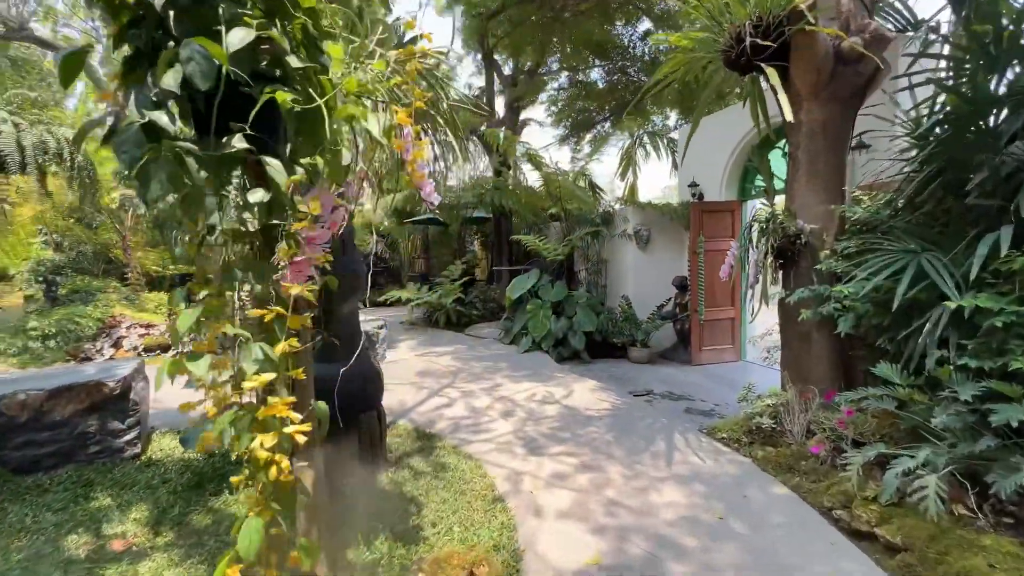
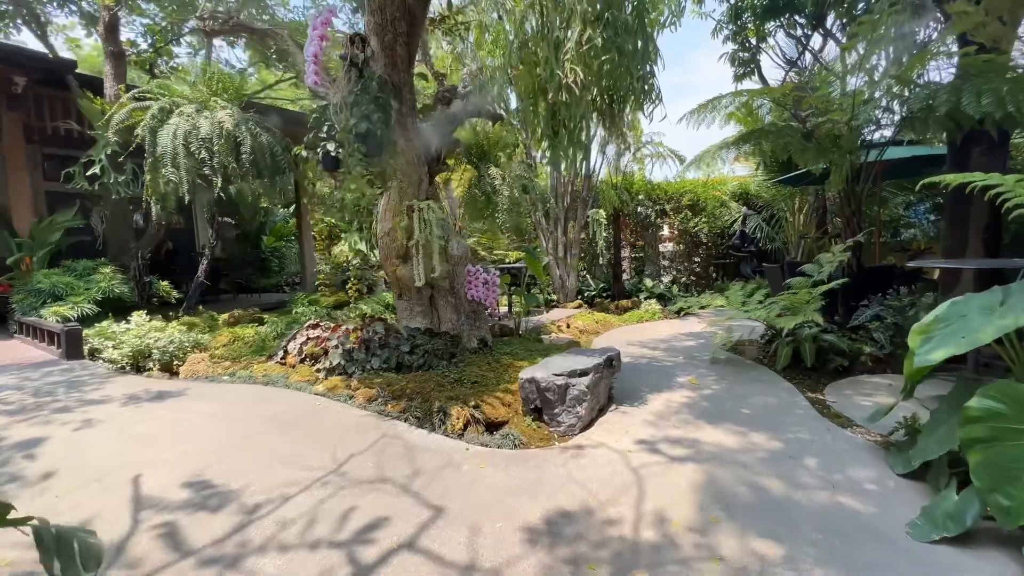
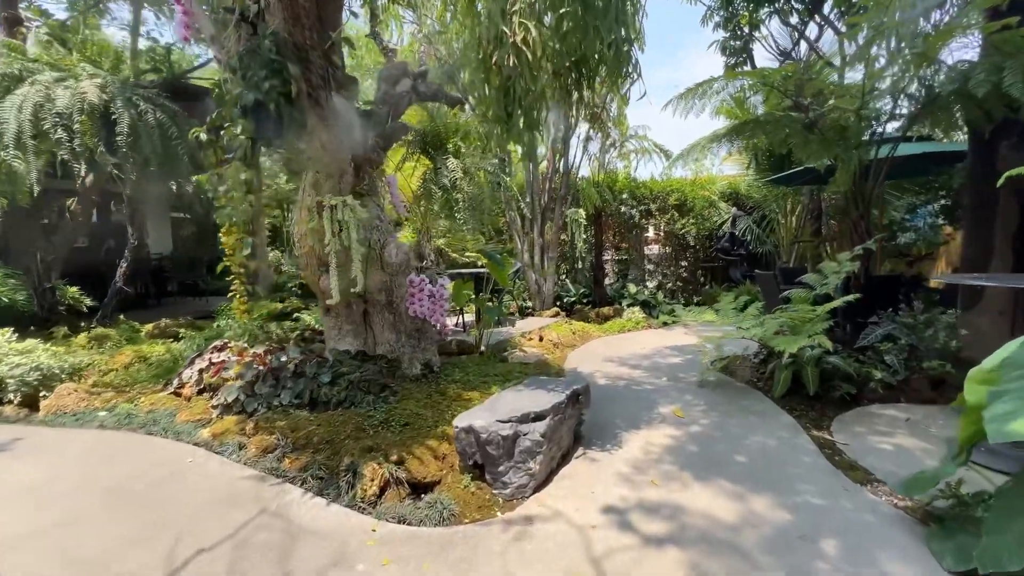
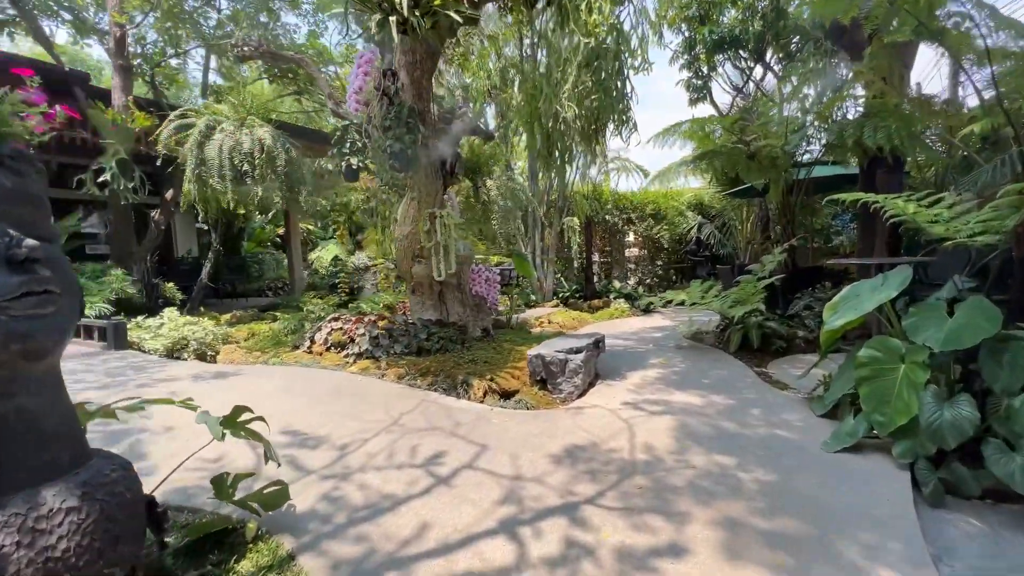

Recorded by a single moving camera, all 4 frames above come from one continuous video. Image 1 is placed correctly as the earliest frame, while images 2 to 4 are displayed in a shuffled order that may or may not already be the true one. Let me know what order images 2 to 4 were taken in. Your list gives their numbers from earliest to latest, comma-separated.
4, 2, 3
